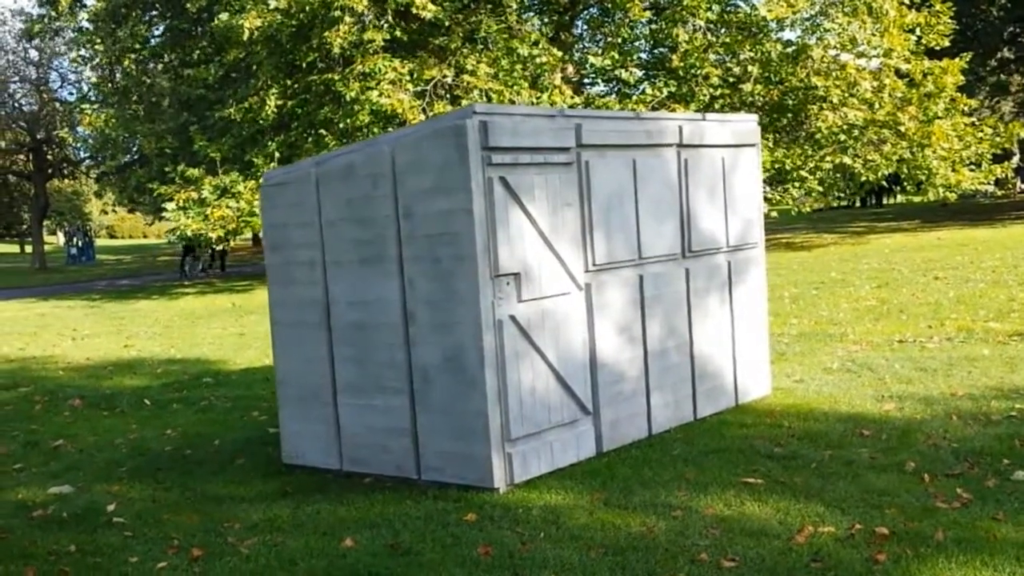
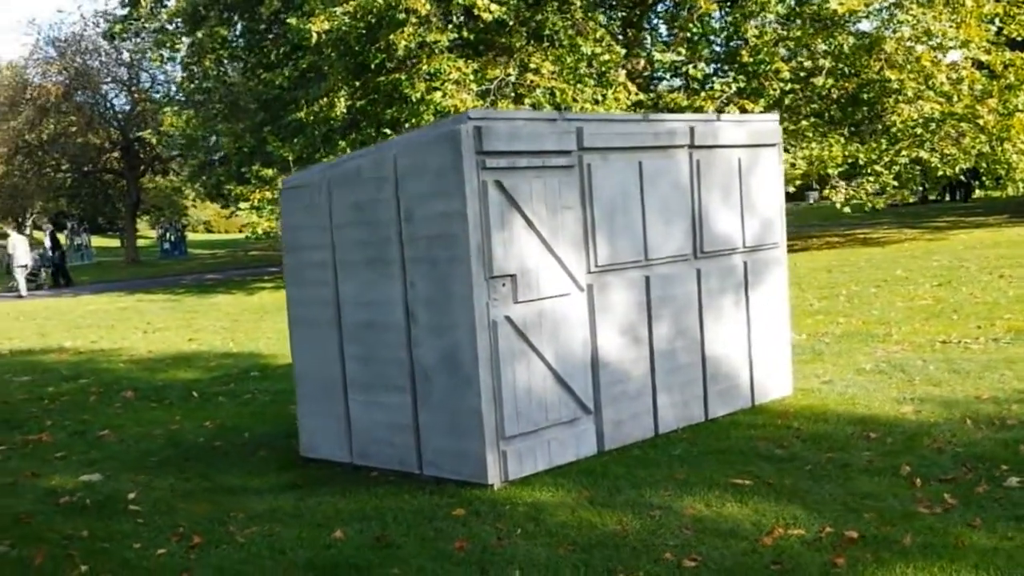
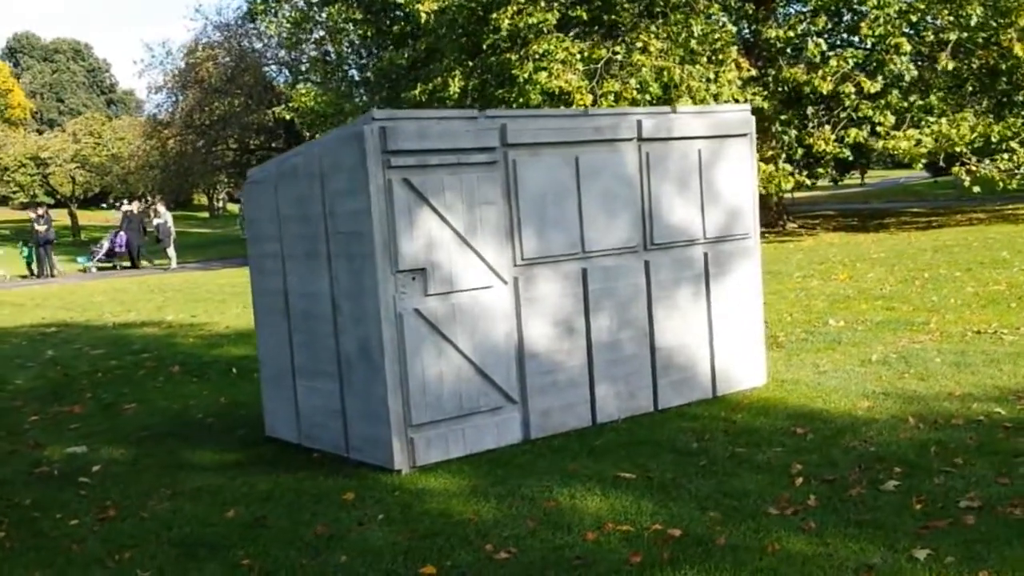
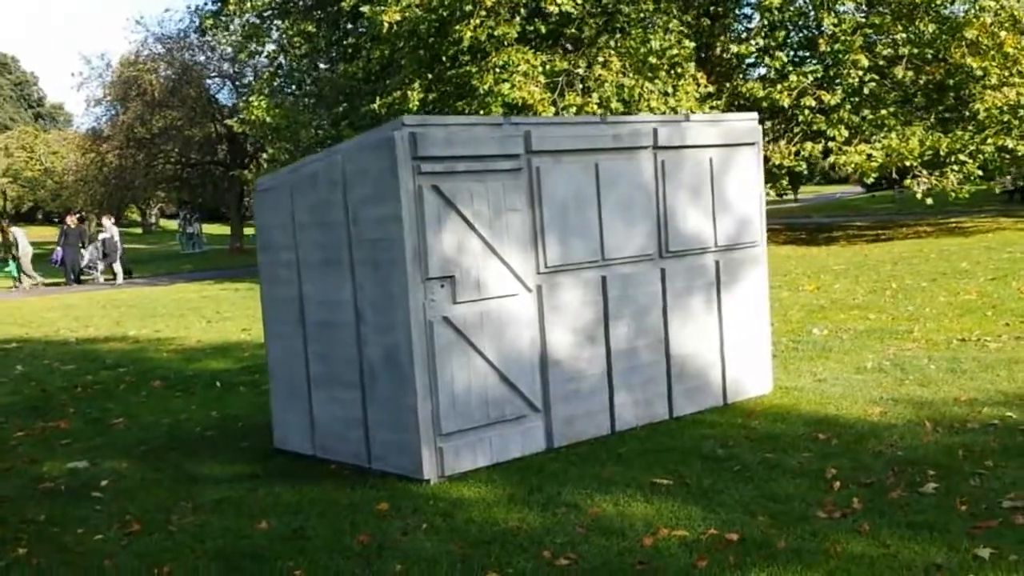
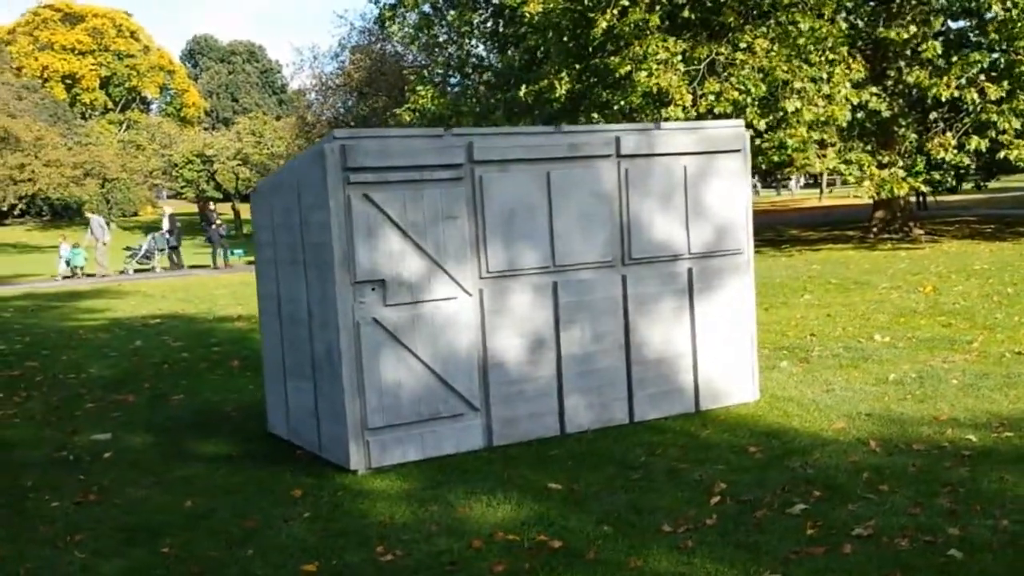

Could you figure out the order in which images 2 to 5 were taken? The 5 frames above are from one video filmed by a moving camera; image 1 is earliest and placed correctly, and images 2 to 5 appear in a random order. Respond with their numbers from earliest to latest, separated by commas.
2, 4, 3, 5
